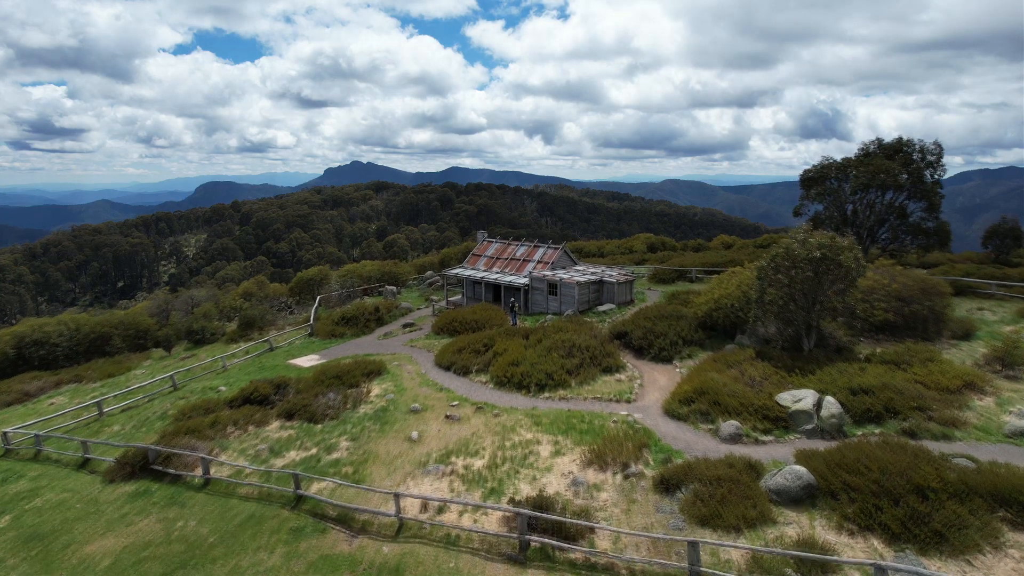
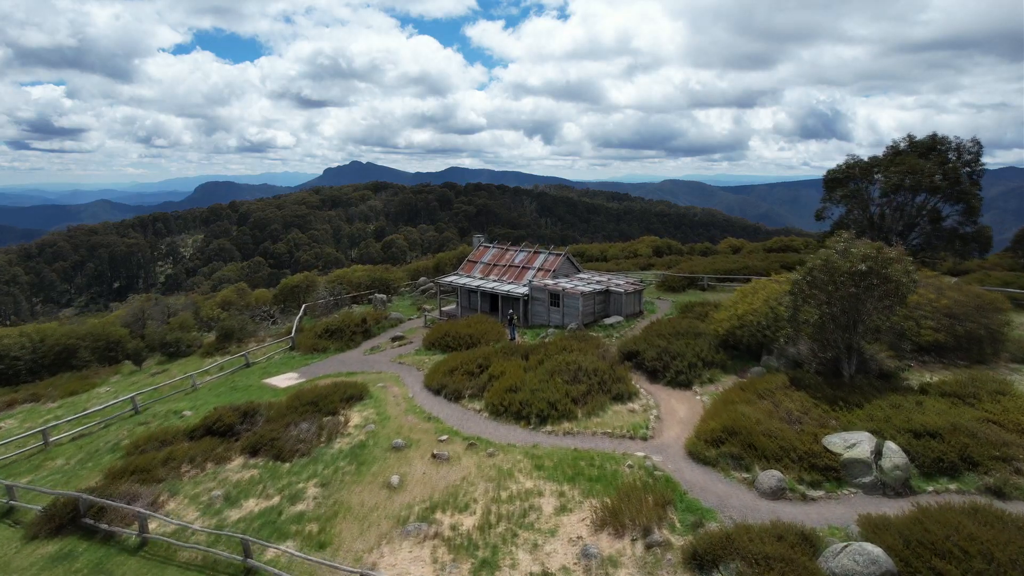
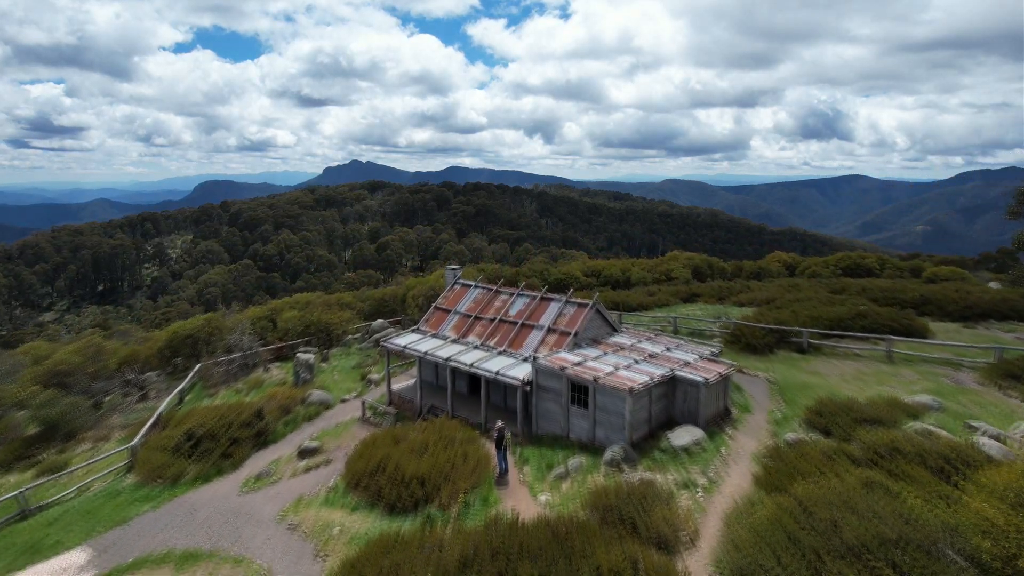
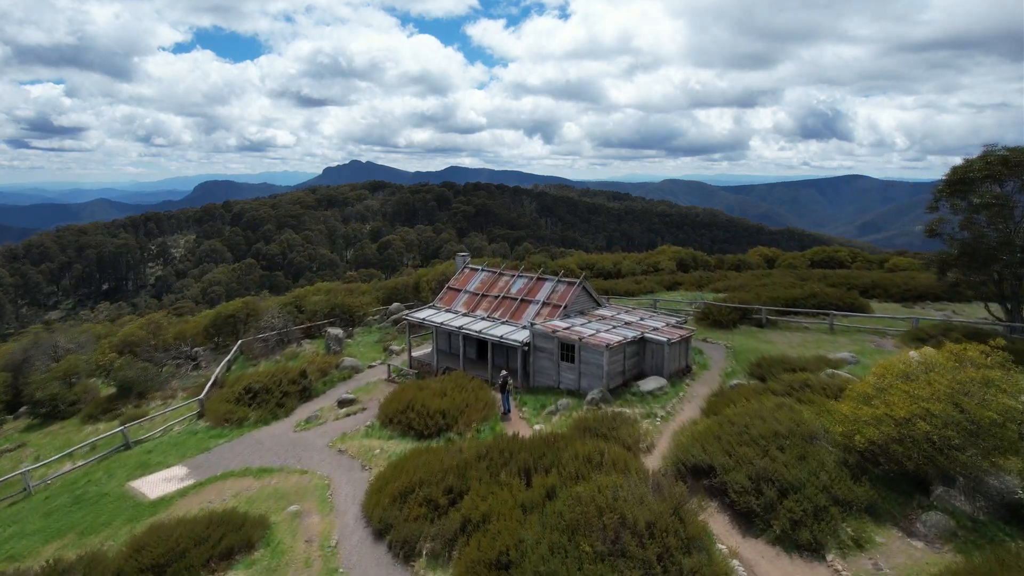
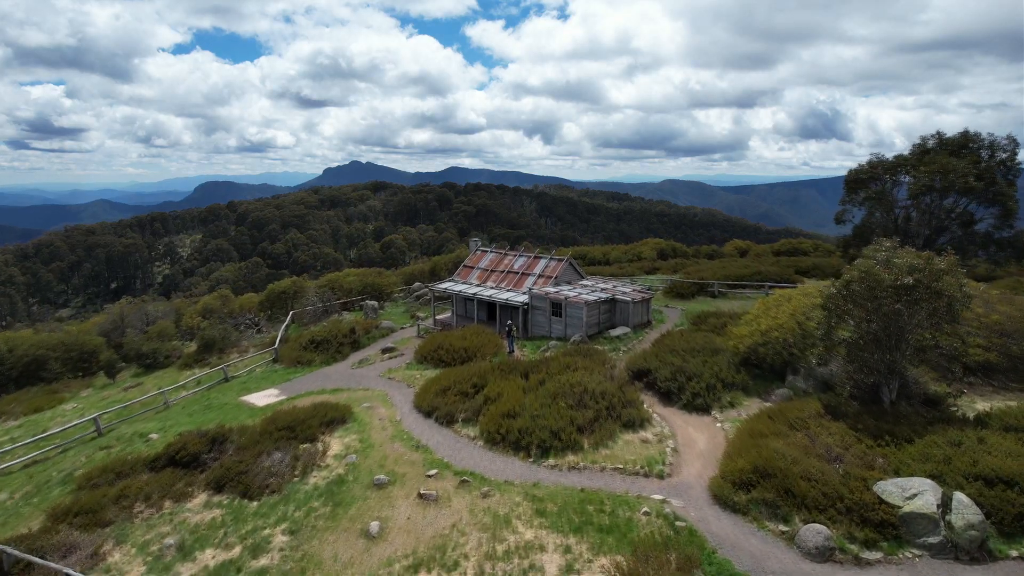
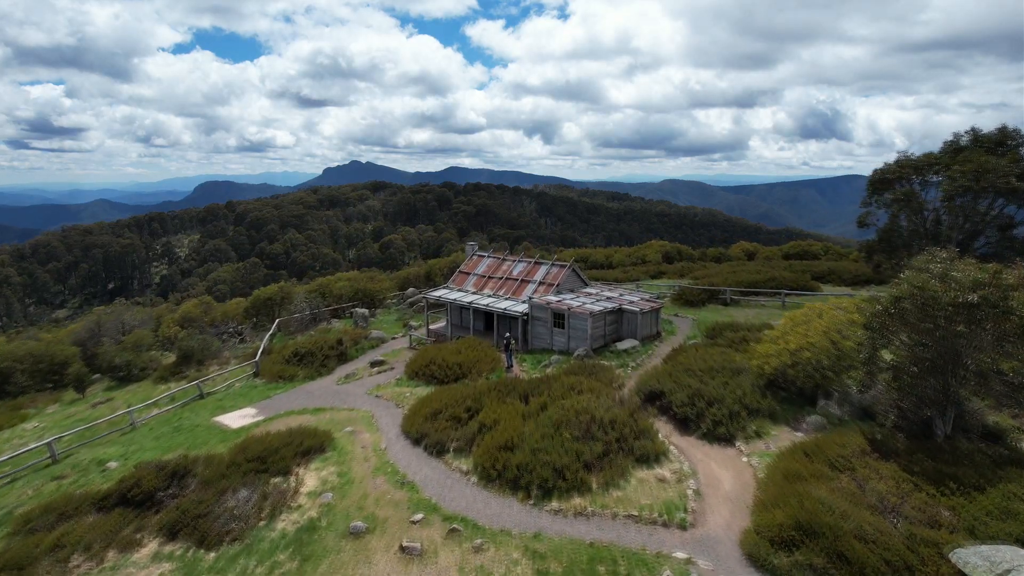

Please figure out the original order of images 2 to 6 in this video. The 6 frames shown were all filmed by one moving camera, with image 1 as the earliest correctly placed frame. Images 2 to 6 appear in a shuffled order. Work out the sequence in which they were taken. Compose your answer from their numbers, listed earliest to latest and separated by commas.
2, 5, 6, 4, 3
